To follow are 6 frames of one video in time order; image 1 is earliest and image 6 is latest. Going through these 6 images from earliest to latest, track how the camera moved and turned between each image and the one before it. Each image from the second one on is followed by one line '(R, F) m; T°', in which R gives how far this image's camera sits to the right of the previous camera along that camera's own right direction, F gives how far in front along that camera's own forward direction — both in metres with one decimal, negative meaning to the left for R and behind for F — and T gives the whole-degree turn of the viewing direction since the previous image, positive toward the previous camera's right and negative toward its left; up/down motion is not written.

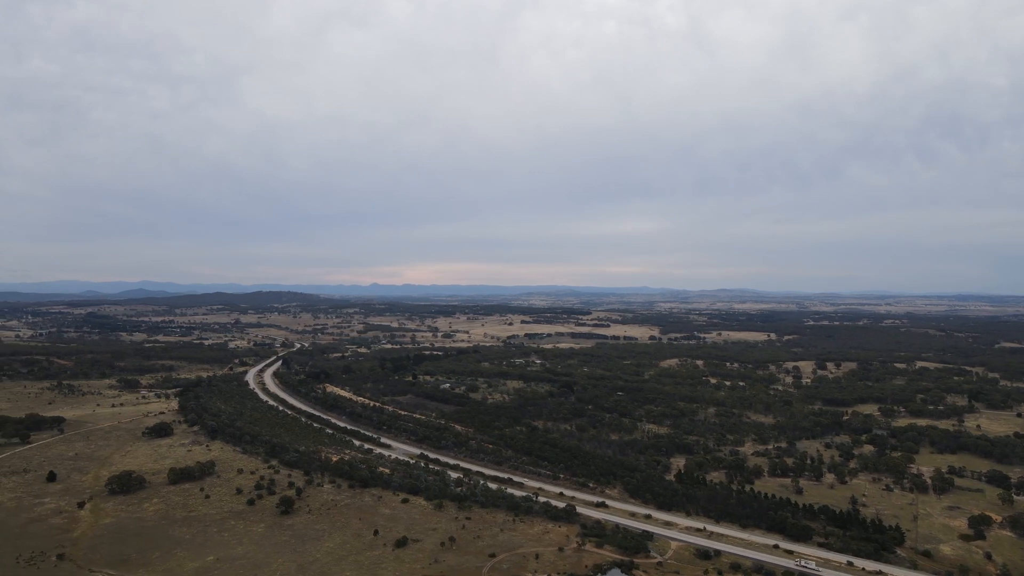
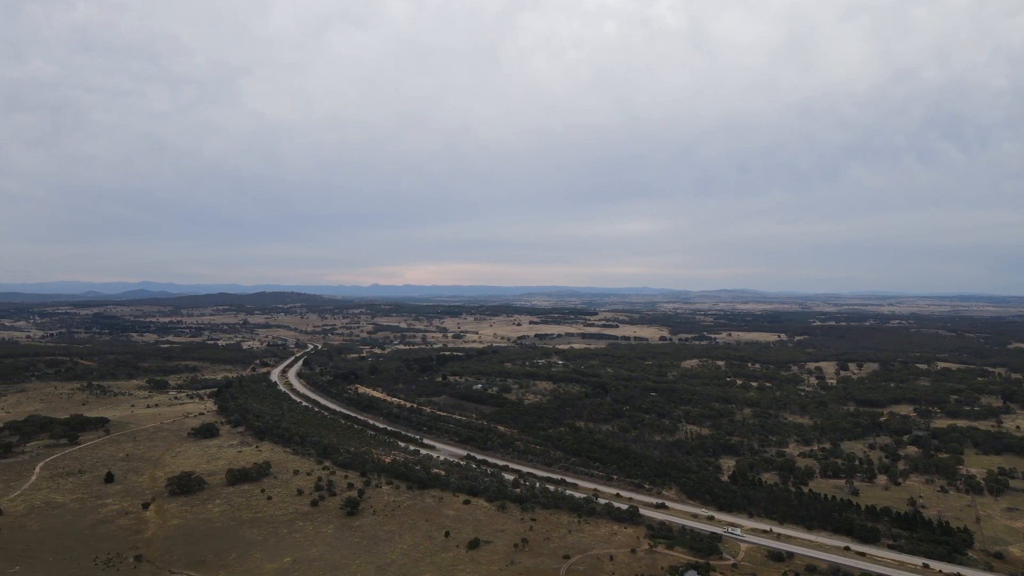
(-4.2, +0.1) m; 0°
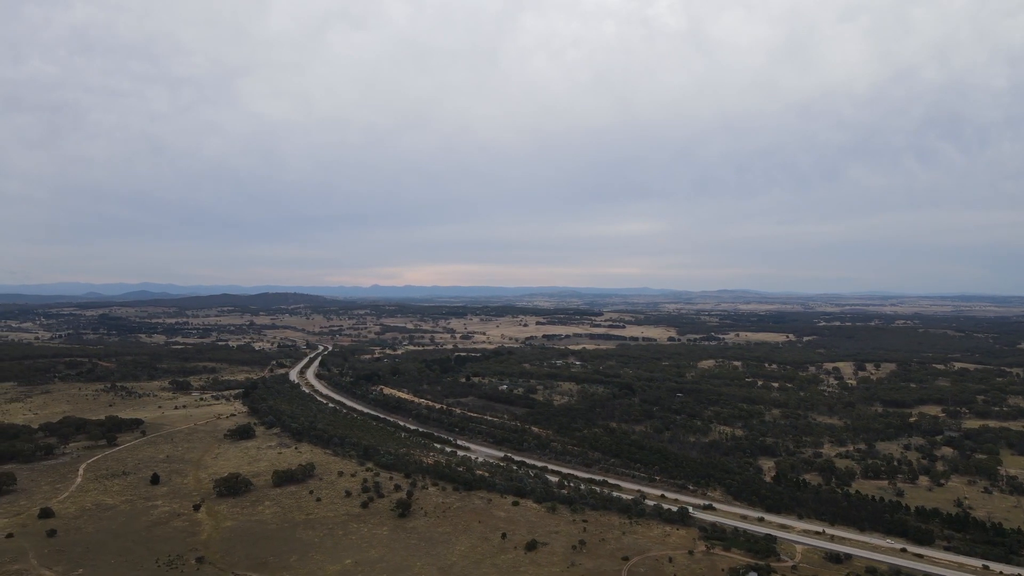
(-3.3, +0.1) m; 0°
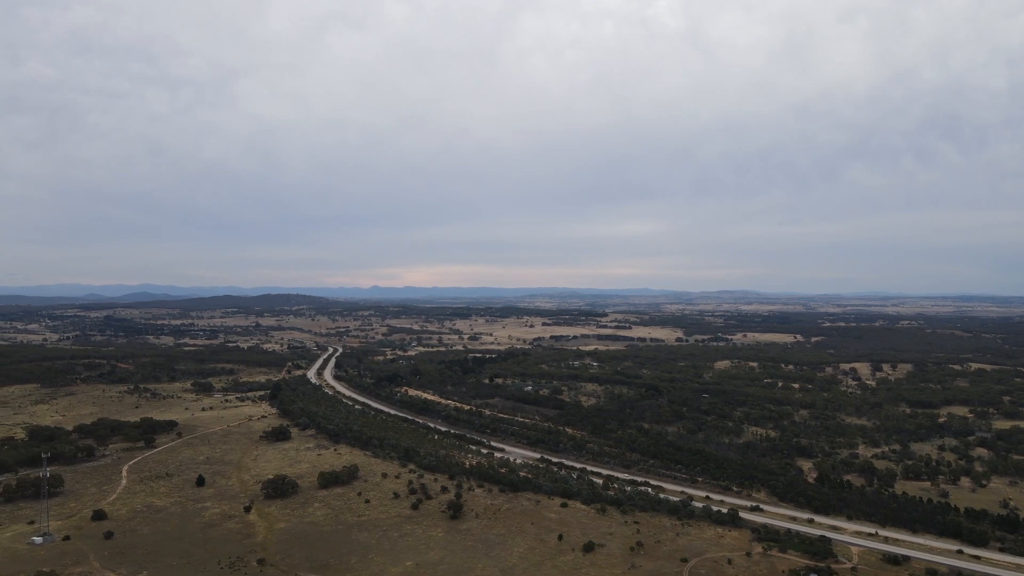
(-3.3, 0.0) m; 0°
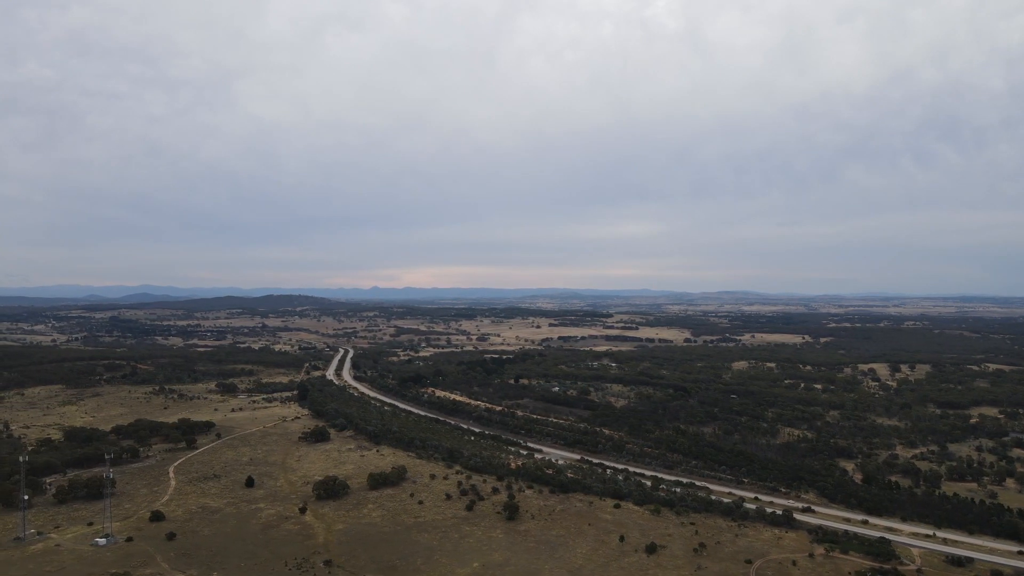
(-3.6, +0.1) m; 0°
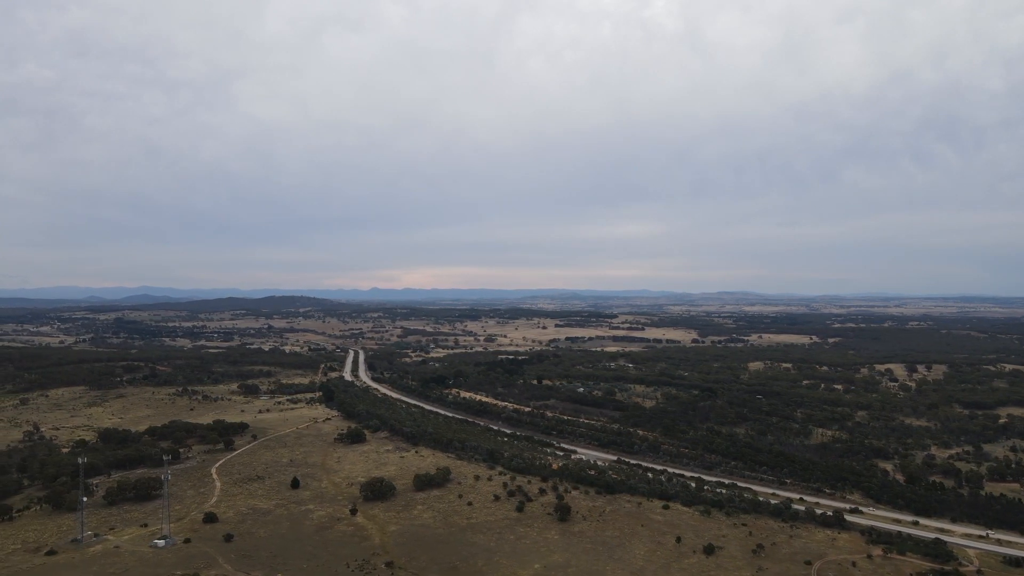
(-3.3, +0.1) m; 0°
